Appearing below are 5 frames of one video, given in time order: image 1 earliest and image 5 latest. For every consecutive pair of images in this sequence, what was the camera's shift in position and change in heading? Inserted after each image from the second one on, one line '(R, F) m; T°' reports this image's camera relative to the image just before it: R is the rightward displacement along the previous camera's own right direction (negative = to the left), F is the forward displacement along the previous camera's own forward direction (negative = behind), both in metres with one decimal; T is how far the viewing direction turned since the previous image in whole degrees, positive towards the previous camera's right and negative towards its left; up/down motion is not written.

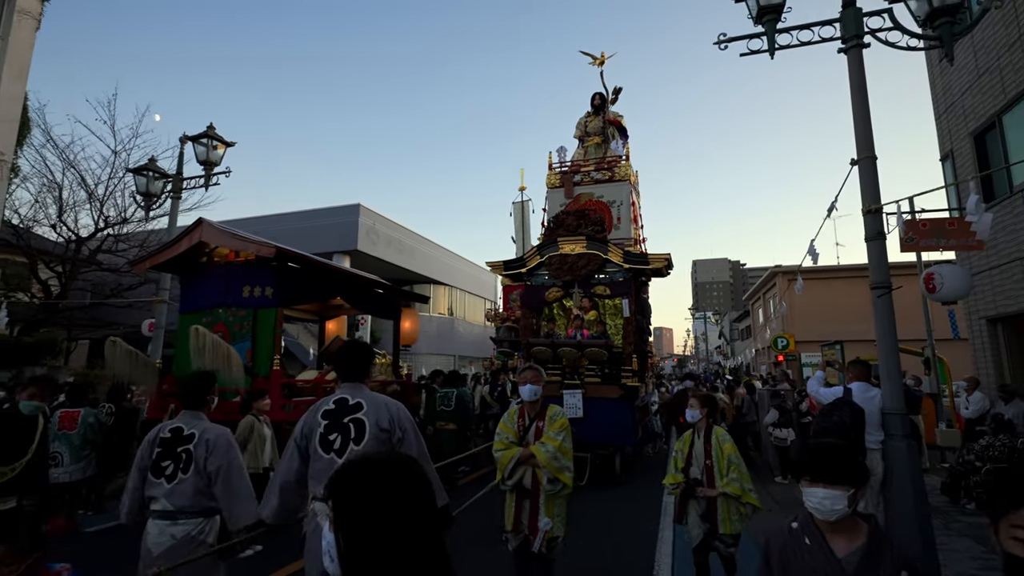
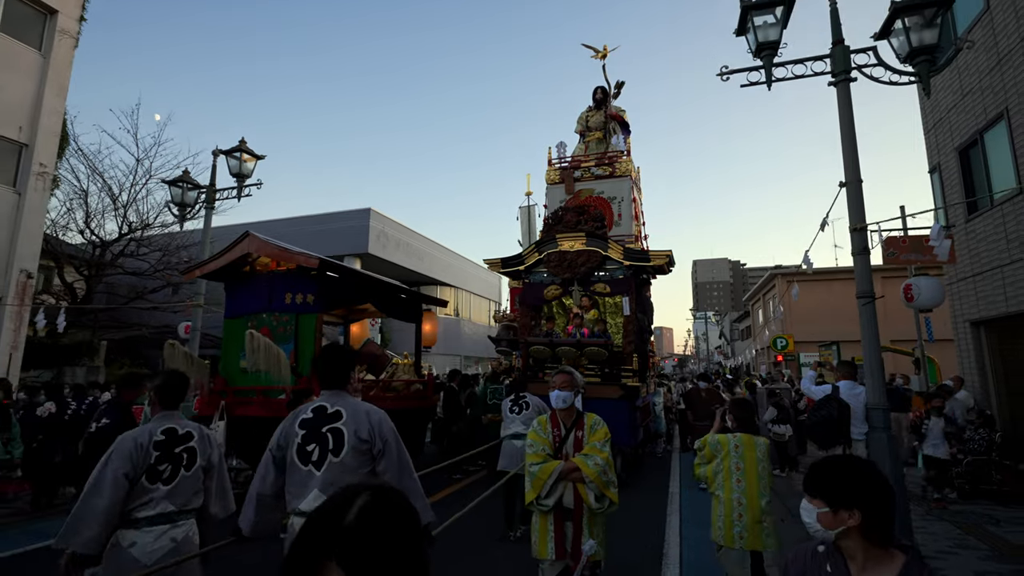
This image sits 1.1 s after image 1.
(-0.3, -0.6) m; 0°
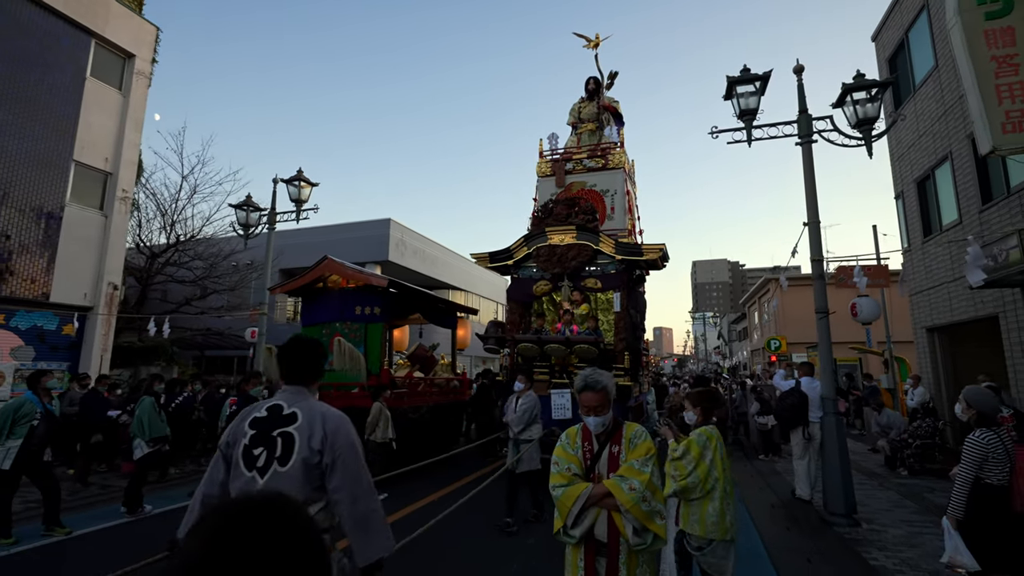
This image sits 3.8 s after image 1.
(-0.5, -1.6) m; 0°
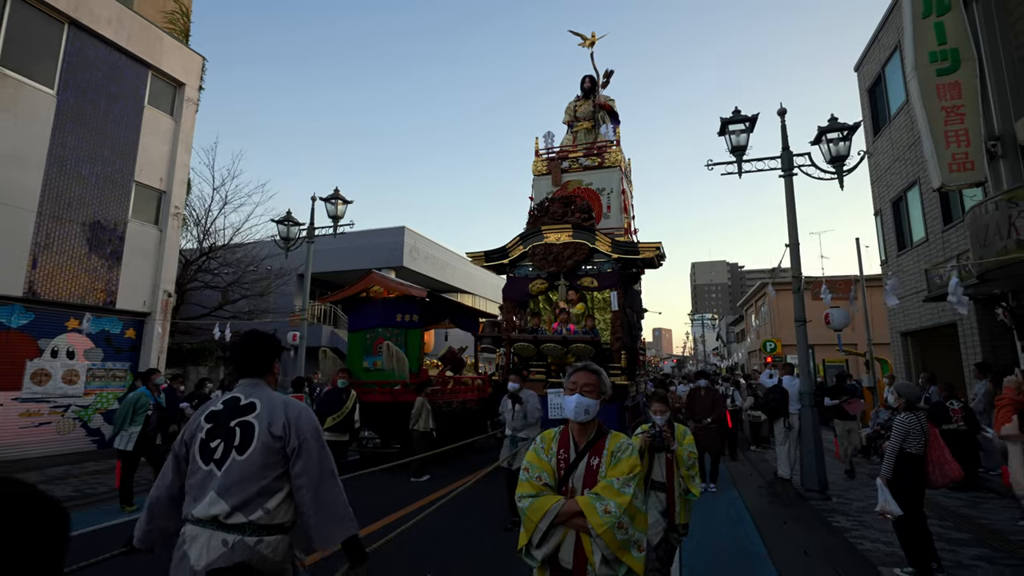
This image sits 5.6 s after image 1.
(-0.4, -1.3) m; 0°
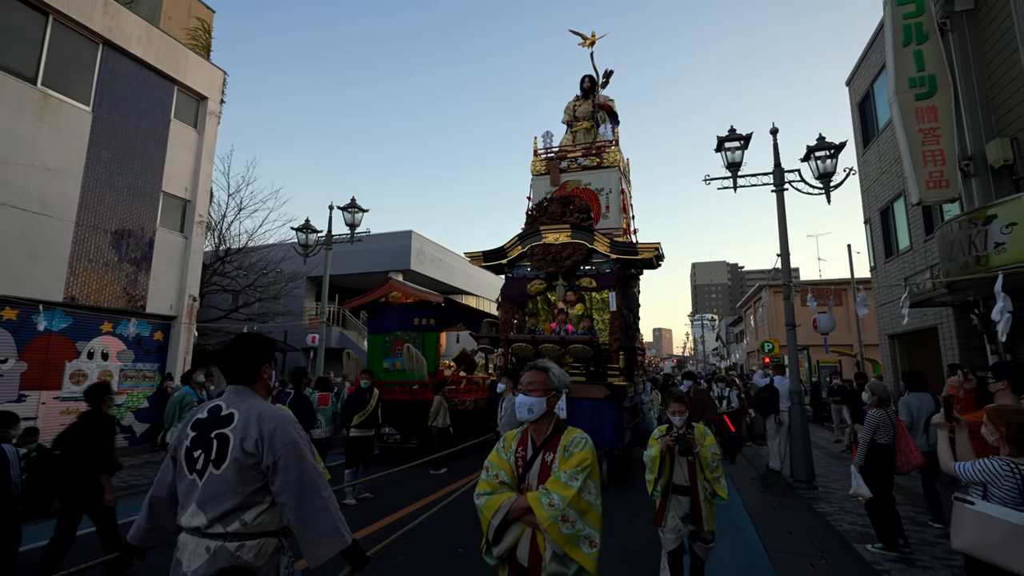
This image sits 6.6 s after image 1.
(-0.2, -0.7) m; 0°
